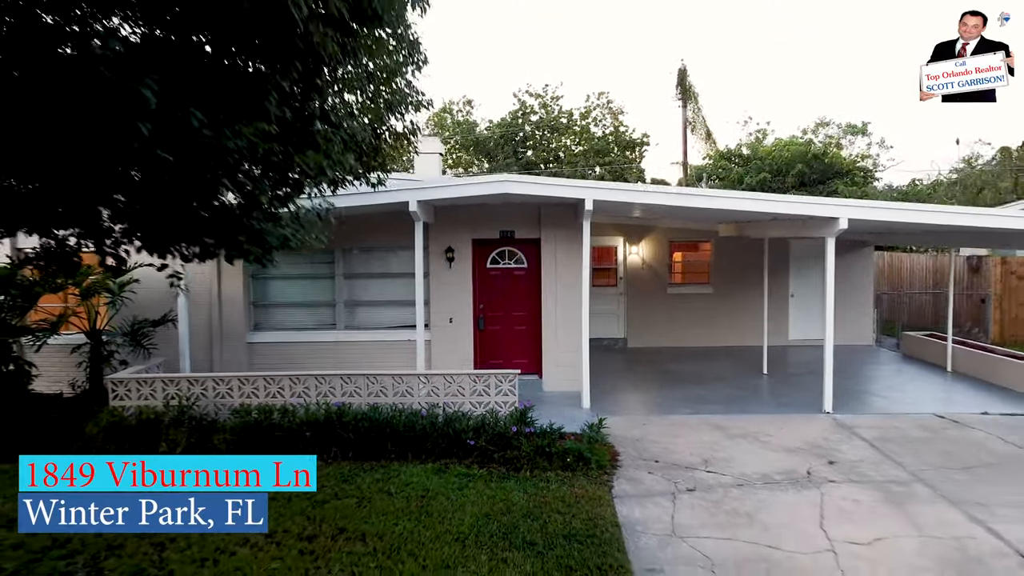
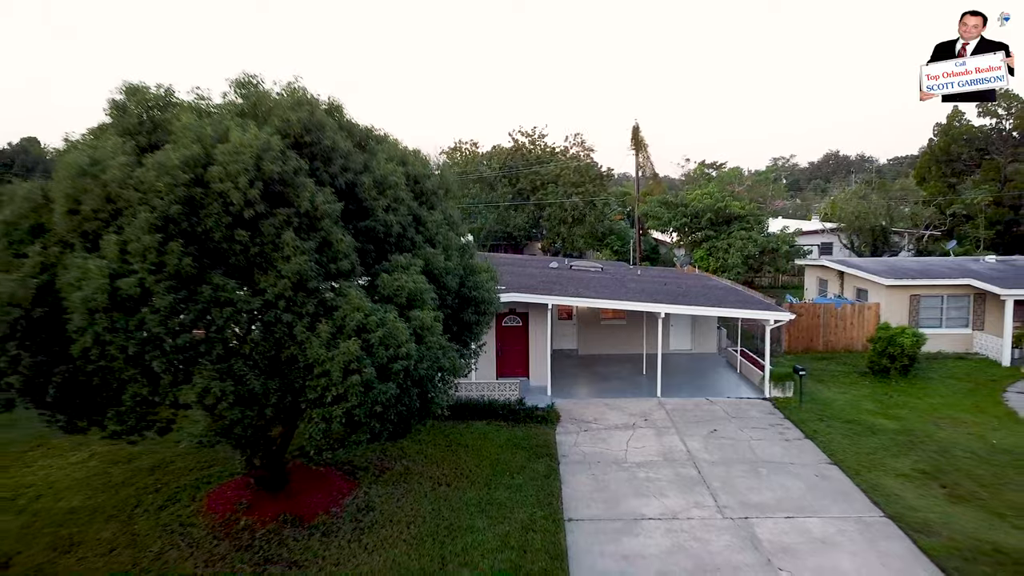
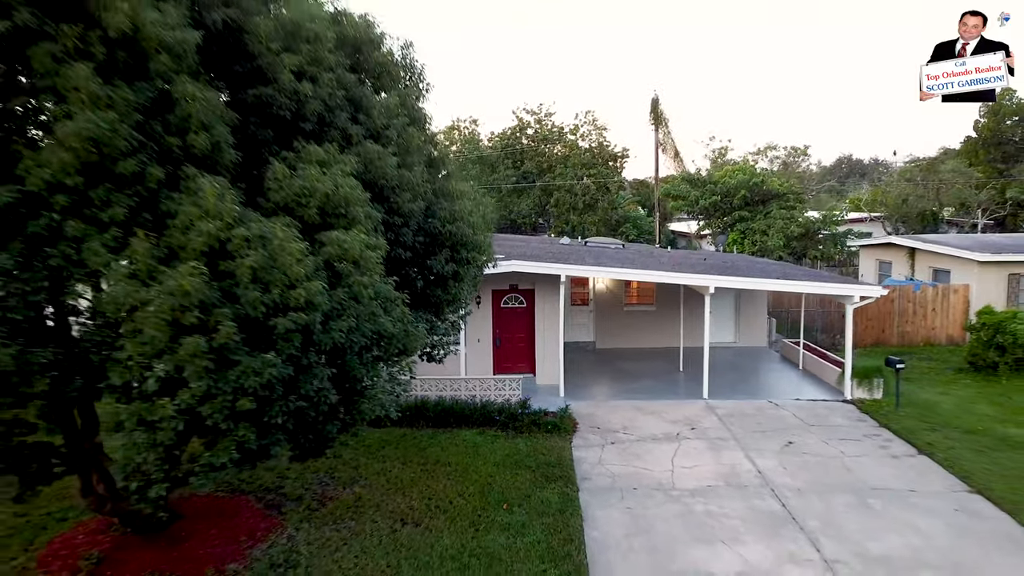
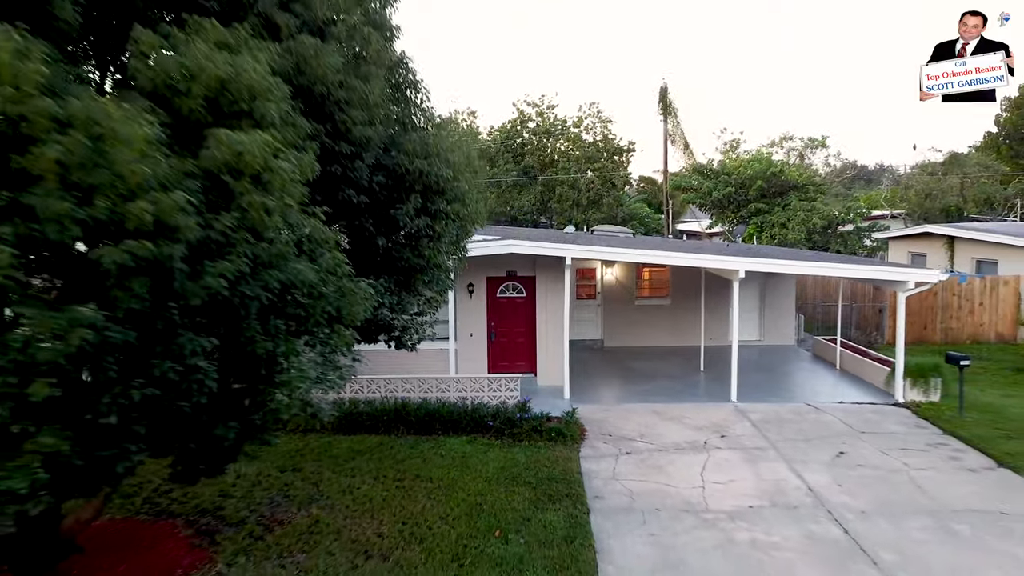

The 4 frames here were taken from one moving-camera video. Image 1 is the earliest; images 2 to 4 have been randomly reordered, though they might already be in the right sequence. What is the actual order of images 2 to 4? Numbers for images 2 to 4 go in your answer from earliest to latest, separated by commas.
4, 3, 2
